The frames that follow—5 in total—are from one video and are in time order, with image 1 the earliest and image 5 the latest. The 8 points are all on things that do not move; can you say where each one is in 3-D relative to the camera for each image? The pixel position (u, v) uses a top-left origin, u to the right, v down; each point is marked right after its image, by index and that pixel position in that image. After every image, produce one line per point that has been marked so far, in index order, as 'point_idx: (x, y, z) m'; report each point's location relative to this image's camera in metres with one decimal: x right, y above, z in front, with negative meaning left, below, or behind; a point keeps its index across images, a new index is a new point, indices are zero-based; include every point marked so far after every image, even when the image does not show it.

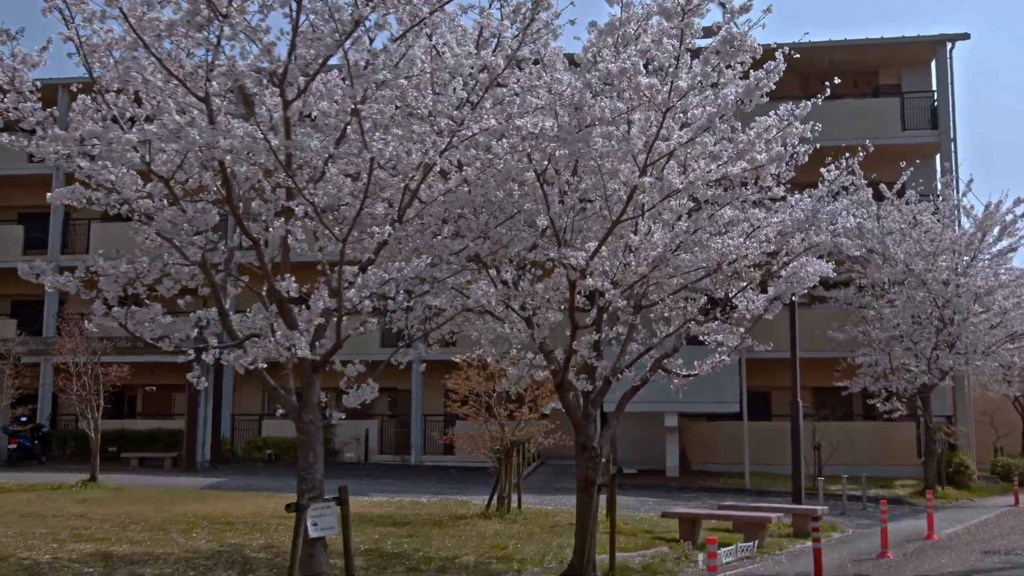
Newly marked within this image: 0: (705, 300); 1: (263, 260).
0: (+3.0, -0.2, +15.8) m
1: (-2.5, +0.3, +10.3) m
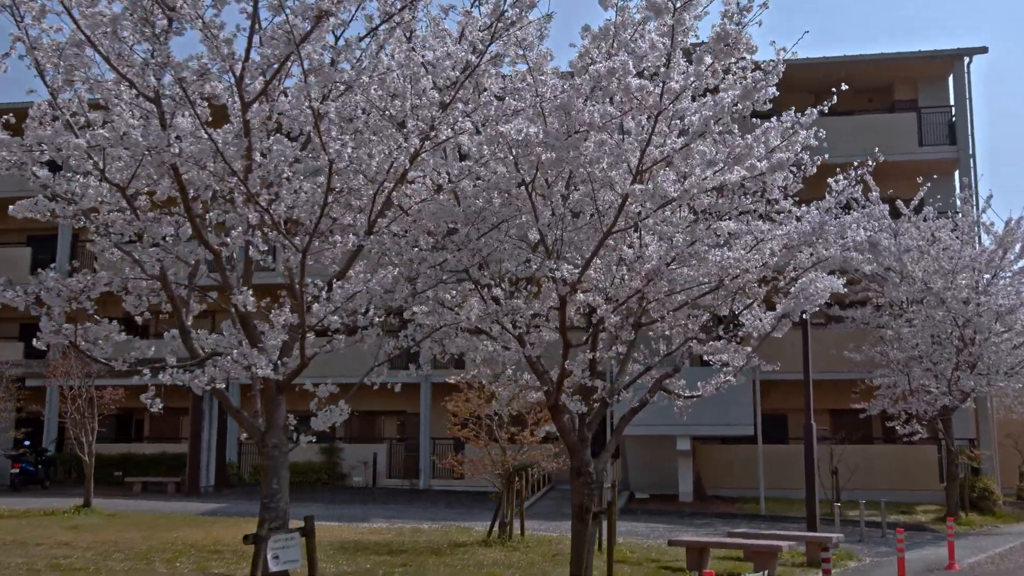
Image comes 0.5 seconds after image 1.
0: (+2.9, -0.4, +15.1) m
1: (-2.7, +0.1, +9.7) m
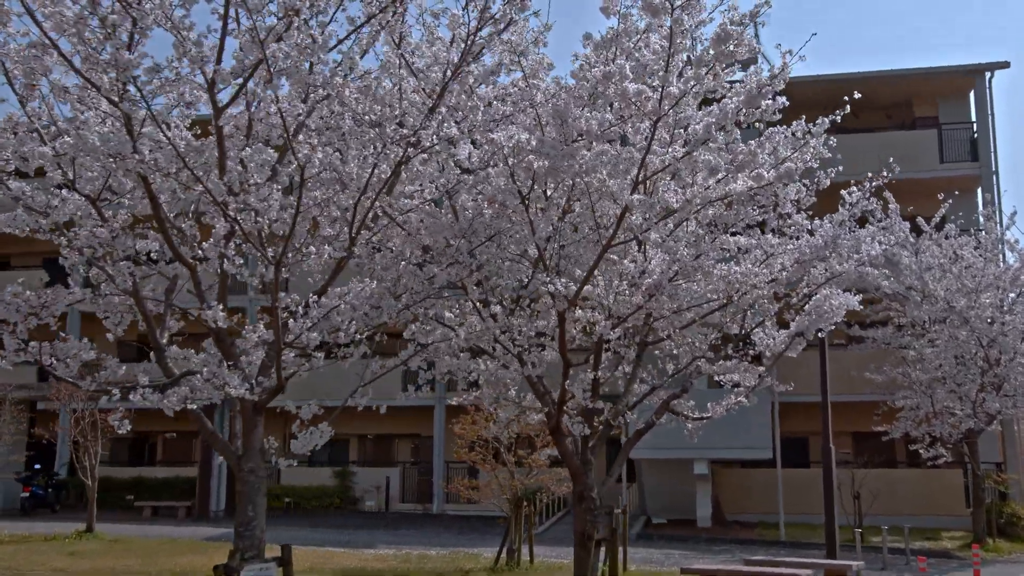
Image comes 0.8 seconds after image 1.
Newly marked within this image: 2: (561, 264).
0: (+2.9, -0.7, +14.5) m
1: (-2.8, 0.0, +9.2) m
2: (+0.5, +0.3, +11.6) m
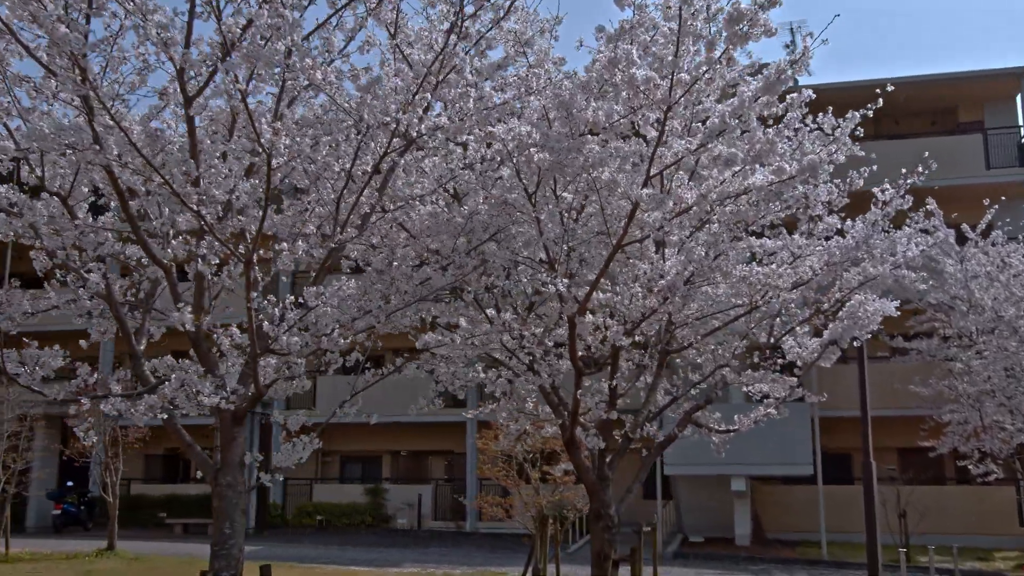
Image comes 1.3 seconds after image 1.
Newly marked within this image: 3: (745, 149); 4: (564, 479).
0: (+3.1, -0.7, +13.7) m
1: (-2.8, 0.0, +8.7) m
2: (+0.6, +0.2, +10.9) m
3: (+2.3, +1.4, +10.2) m
4: (+0.9, -3.6, +19.6) m
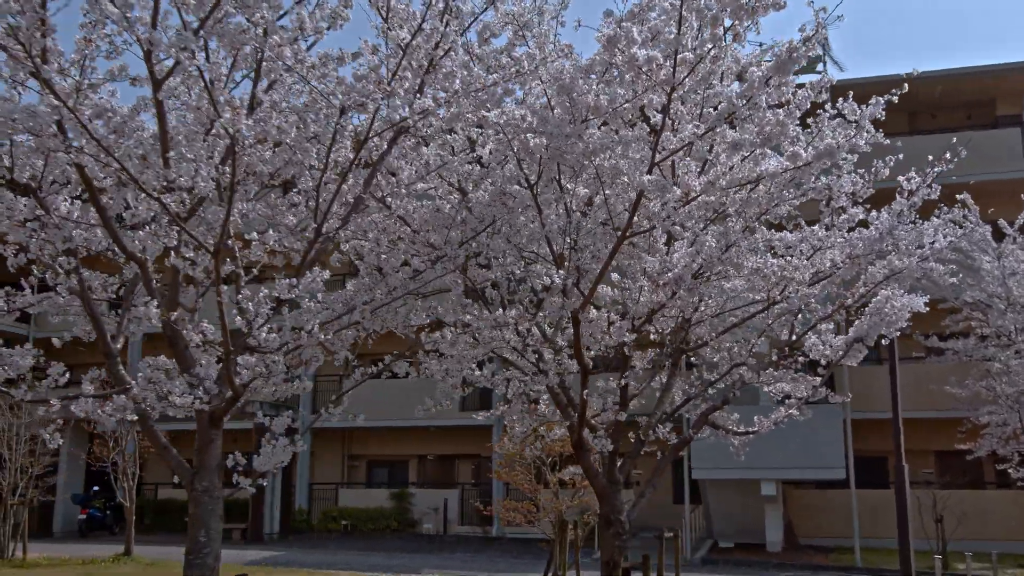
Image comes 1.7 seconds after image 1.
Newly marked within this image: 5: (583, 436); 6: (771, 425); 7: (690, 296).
0: (+3.2, -0.7, +13.1) m
1: (-2.9, 0.0, +8.3) m
2: (+0.6, +0.3, +10.4) m
3: (+2.3, +1.4, +9.7) m
4: (+1.2, -3.6, +19.1) m
5: (+0.8, -1.7, +12.0) m
6: (+3.3, -1.8, +13.5) m
7: (+1.8, -0.1, +10.5) m
